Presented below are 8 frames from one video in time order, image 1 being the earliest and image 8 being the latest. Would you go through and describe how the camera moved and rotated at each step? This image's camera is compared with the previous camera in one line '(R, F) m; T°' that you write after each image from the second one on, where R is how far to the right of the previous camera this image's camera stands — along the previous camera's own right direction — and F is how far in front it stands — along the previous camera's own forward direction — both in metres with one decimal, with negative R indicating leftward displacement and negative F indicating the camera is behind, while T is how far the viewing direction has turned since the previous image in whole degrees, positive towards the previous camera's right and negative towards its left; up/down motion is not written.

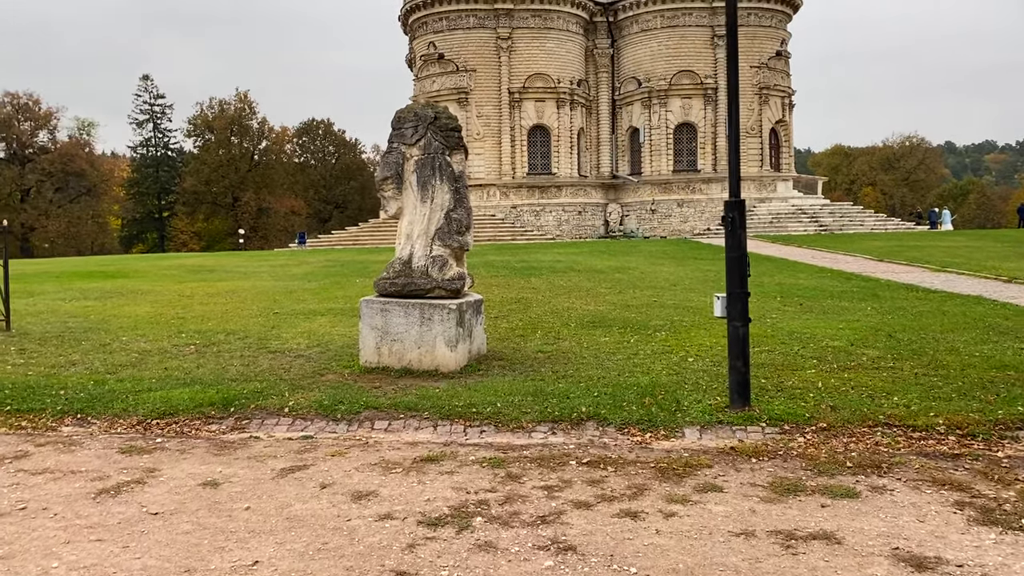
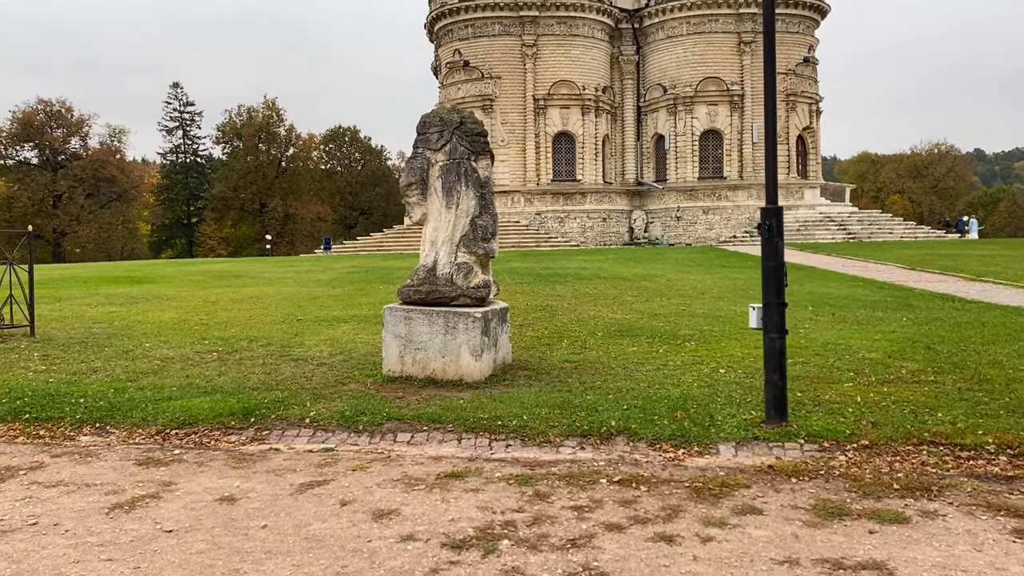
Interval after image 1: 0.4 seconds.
(0.0, +0.2) m; -2°
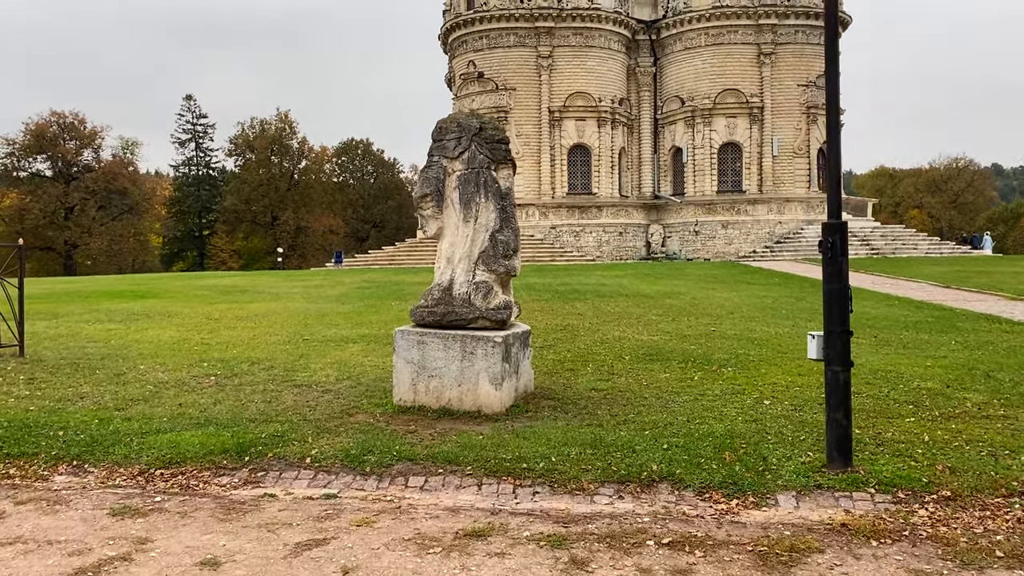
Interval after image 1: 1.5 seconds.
(-0.1, +0.7) m; -1°
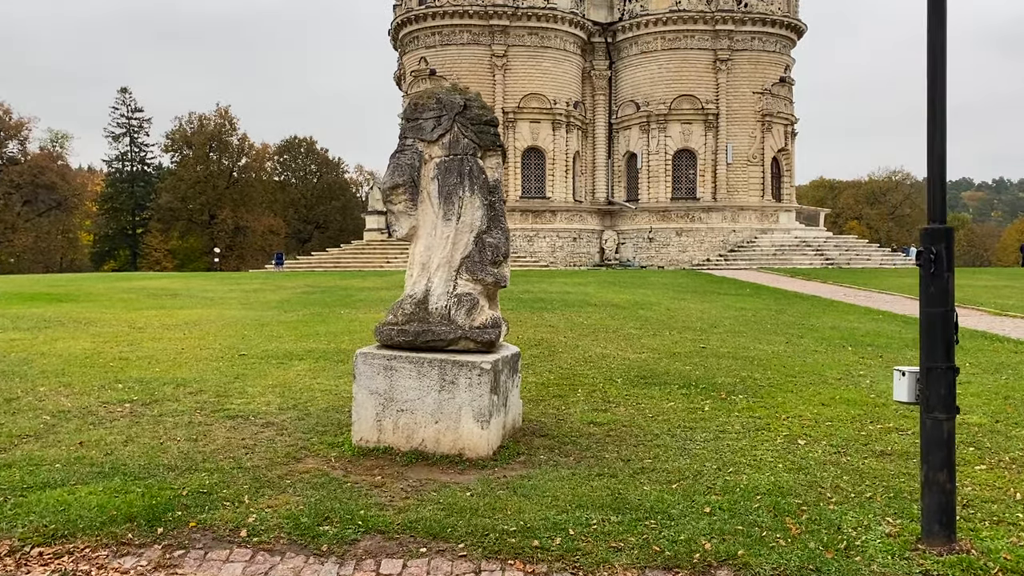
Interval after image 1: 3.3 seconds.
(-0.3, +1.5) m; +4°
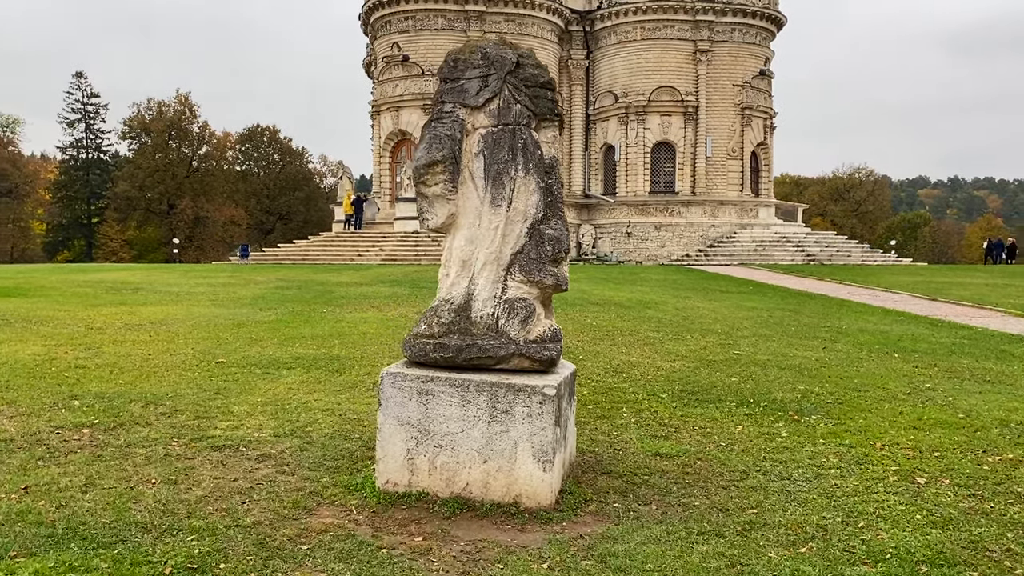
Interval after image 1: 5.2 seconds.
(-0.6, +1.3) m; +2°
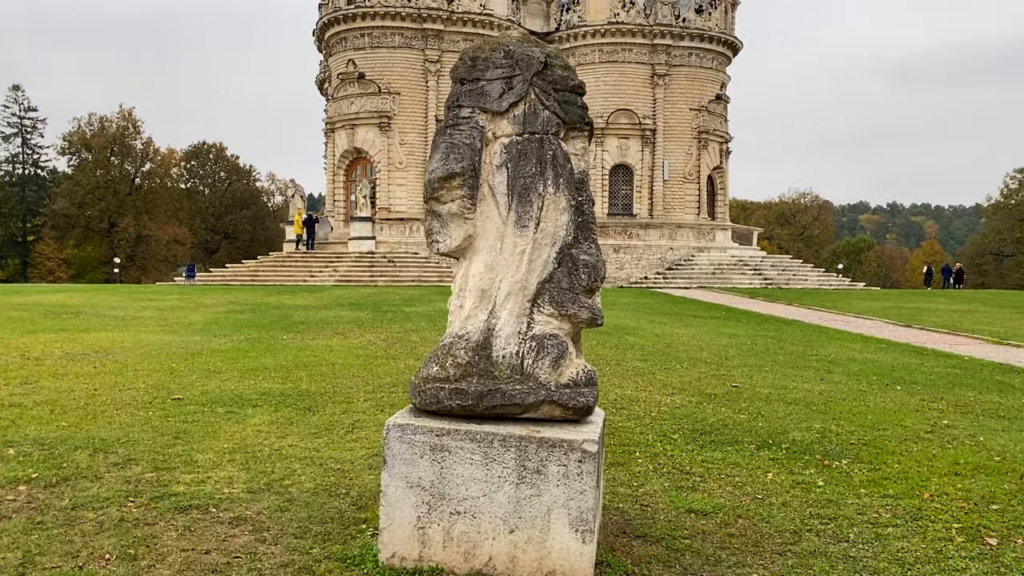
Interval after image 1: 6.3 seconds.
(-0.4, +0.8) m; +3°
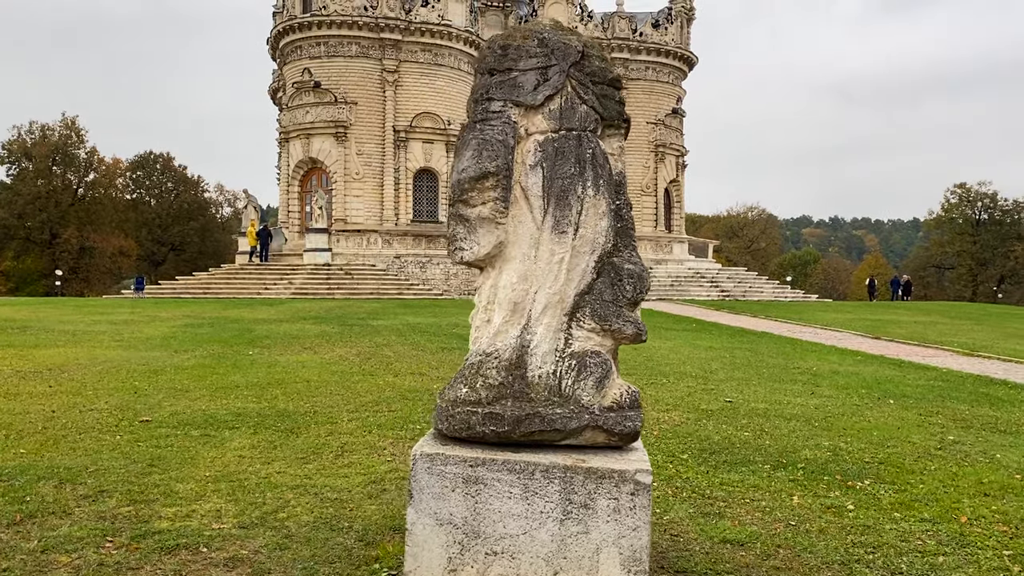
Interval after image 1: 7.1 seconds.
(-0.4, +0.4) m; +3°
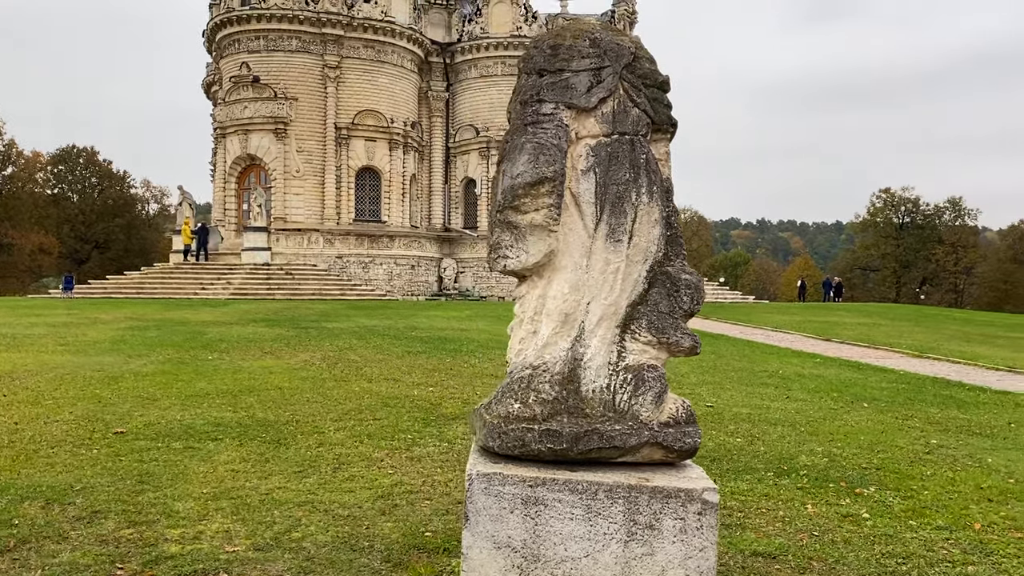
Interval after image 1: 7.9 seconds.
(-0.5, +0.2) m; +4°
